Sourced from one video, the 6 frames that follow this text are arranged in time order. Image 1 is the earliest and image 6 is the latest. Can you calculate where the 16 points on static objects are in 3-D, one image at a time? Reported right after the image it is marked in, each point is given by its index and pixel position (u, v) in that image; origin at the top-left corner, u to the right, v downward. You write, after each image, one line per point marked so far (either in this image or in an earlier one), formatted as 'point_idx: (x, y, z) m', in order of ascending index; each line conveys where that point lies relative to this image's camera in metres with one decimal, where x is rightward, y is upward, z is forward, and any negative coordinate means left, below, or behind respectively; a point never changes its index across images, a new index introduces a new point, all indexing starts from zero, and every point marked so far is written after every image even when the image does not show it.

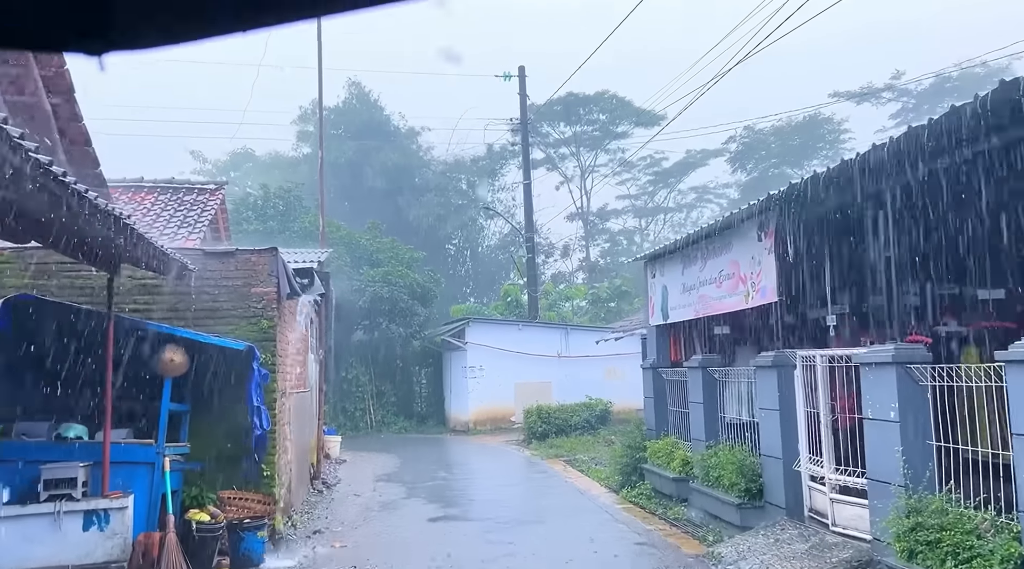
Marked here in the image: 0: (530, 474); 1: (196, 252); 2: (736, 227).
0: (+0.3, -3.0, +15.0) m
1: (-3.1, +0.3, +9.3) m
2: (+2.2, +0.6, +9.4) m
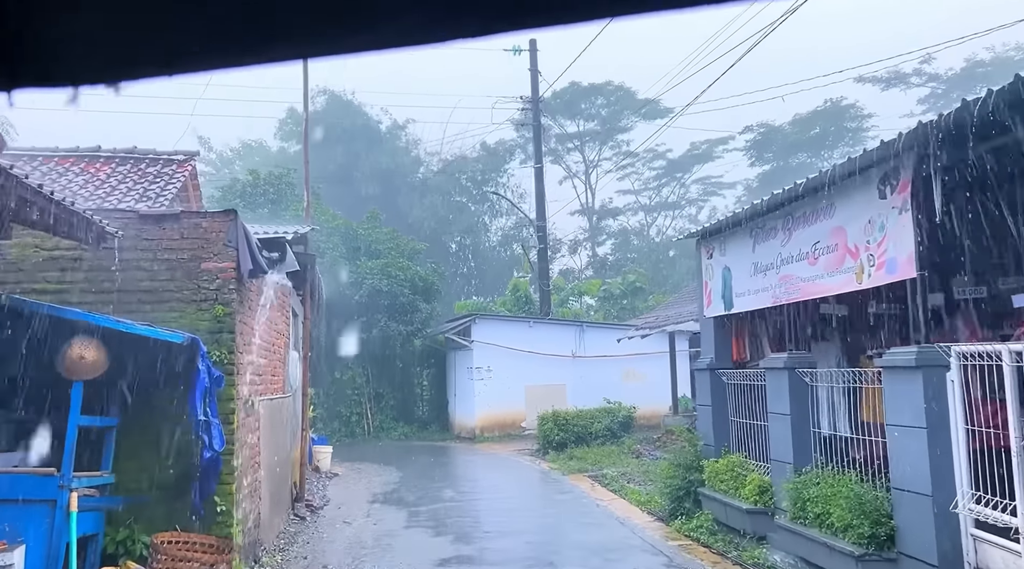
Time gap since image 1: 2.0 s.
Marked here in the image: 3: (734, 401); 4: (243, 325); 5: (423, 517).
0: (+0.6, -2.8, +12.7) m
1: (-2.9, +0.5, +7.1) m
2: (+2.5, +0.8, +7.1) m
3: (+2.3, -1.2, +9.6) m
4: (-2.1, -0.3, +7.4) m
5: (-1.0, -2.7, +11.1) m
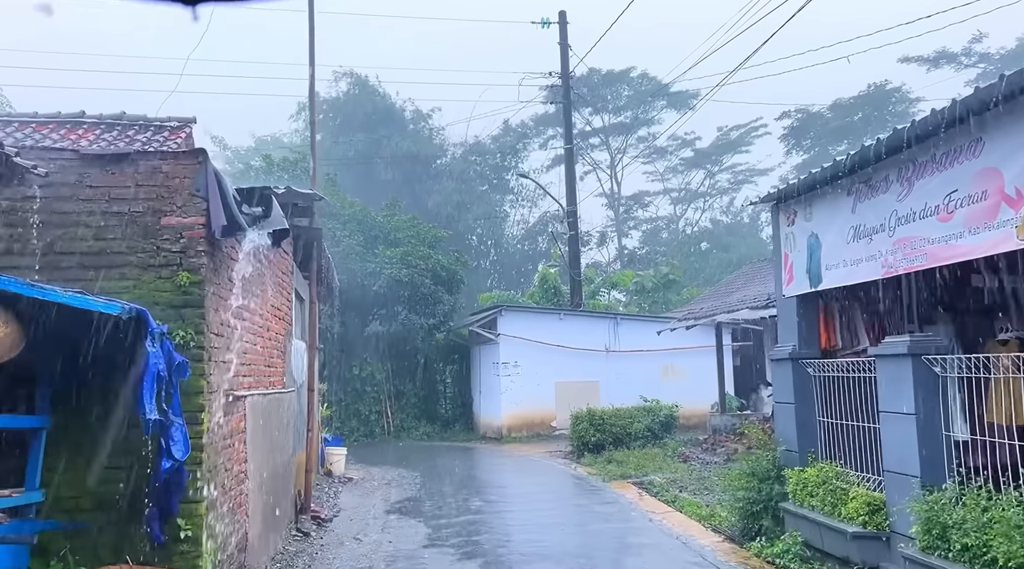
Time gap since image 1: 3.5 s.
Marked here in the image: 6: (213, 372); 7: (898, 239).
0: (+1.0, -2.6, +11.0) m
1: (-2.6, +0.8, +5.5) m
2: (+2.8, +1.0, +5.4) m
3: (+2.6, -0.9, +7.9) m
4: (-1.8, -0.1, +5.8) m
5: (-0.7, -2.5, +9.5) m
6: (-1.8, -0.5, +5.7) m
7: (+2.7, +0.3, +6.6) m
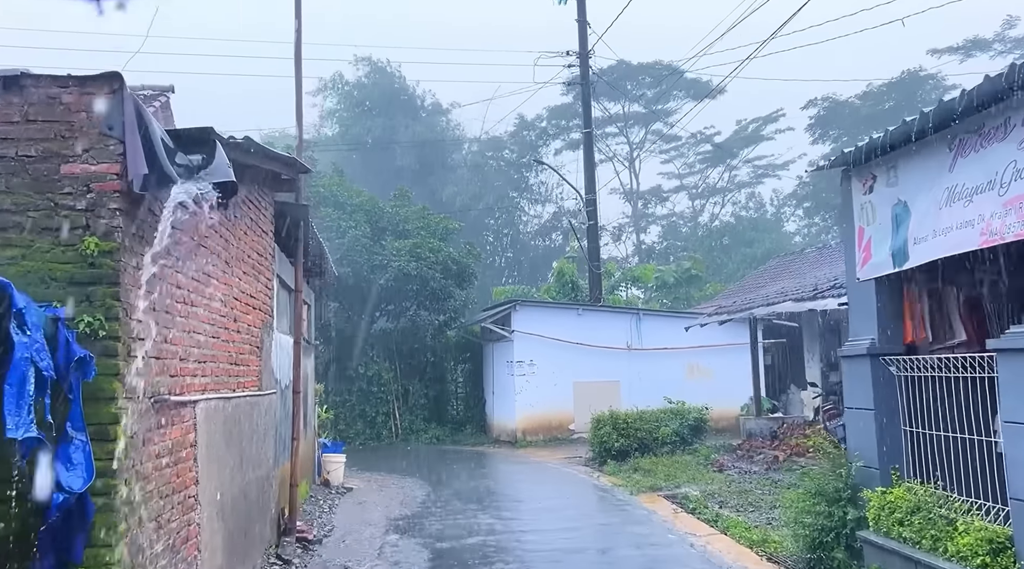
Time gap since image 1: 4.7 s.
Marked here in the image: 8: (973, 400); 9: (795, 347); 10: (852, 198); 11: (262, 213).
0: (+1.1, -2.5, +9.6) m
1: (-2.5, +0.9, +4.1) m
2: (+2.8, +1.1, +3.9) m
3: (+2.8, -0.8, +6.4) m
4: (-1.7, 0.0, +4.4) m
5: (-0.5, -2.4, +8.1) m
6: (-1.7, -0.4, +4.3) m
7: (+2.8, +0.5, +5.1) m
8: (+2.7, -0.7, +5.9) m
9: (+5.4, -1.2, +18.2) m
10: (+2.6, +0.6, +7.1) m
11: (-2.1, +0.6, +8.1) m
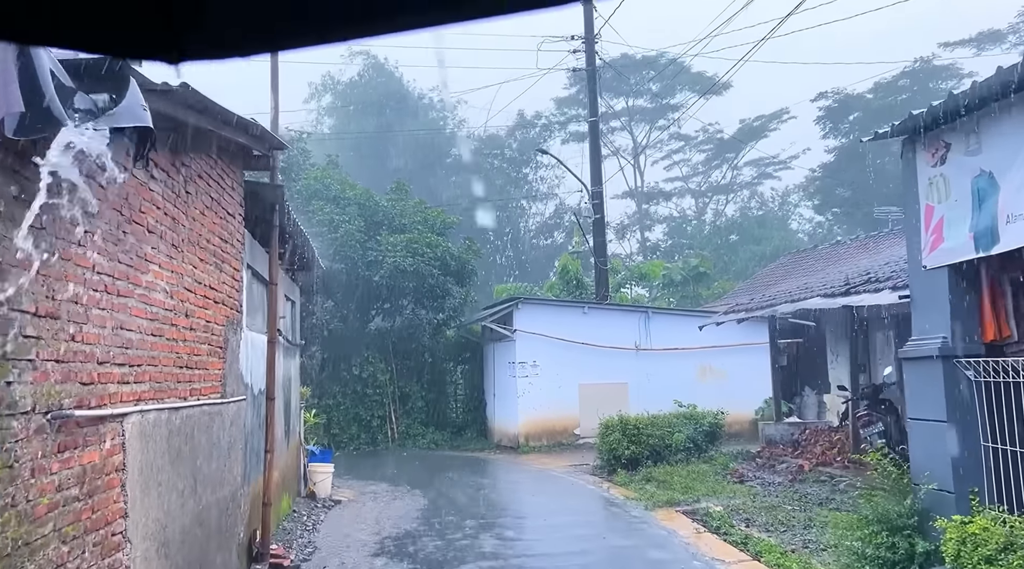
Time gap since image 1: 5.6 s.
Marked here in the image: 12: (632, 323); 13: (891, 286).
0: (+1.2, -2.4, +8.5) m
1: (-2.5, +1.0, +3.0) m
2: (+2.9, +1.2, +2.9) m
3: (+2.8, -0.7, +5.3) m
4: (-1.7, +0.1, +3.3) m
5: (-0.5, -2.3, +7.0) m
6: (-1.7, -0.3, +3.3) m
7: (+2.8, +0.5, +4.0) m
8: (+2.8, -0.6, +4.8) m
9: (+5.4, -1.1, +17.1) m
10: (+2.6, +0.7, +6.1) m
11: (-2.1, +0.7, +7.0) m
12: (+2.5, -0.8, +19.5) m
13: (+4.1, 0.0, +10.3) m
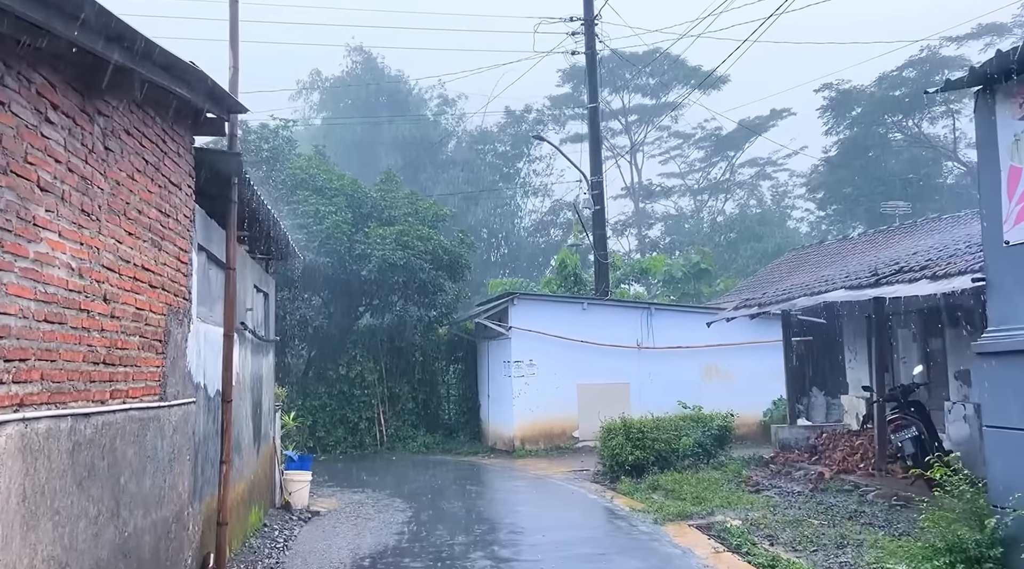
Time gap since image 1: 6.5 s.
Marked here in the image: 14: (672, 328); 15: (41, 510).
0: (+1.1, -2.3, +7.5) m
1: (-2.5, +1.1, +2.0) m
2: (+2.9, +1.3, +1.8) m
3: (+2.8, -0.6, +4.3) m
4: (-1.7, +0.2, +2.2) m
5: (-0.5, -2.2, +6.0) m
6: (-1.7, -0.2, +2.2) m
7: (+2.8, +0.6, +3.0) m
8: (+2.7, -0.5, +3.8) m
9: (+5.3, -1.0, +16.0) m
10: (+2.6, +0.8, +5.0) m
11: (-2.1, +0.8, +6.0) m
12: (+2.4, -0.7, +18.5) m
13: (+4.1, +0.1, +9.2) m
14: (+3.2, -0.9, +18.7) m
15: (-1.9, -0.9, +3.7) m
